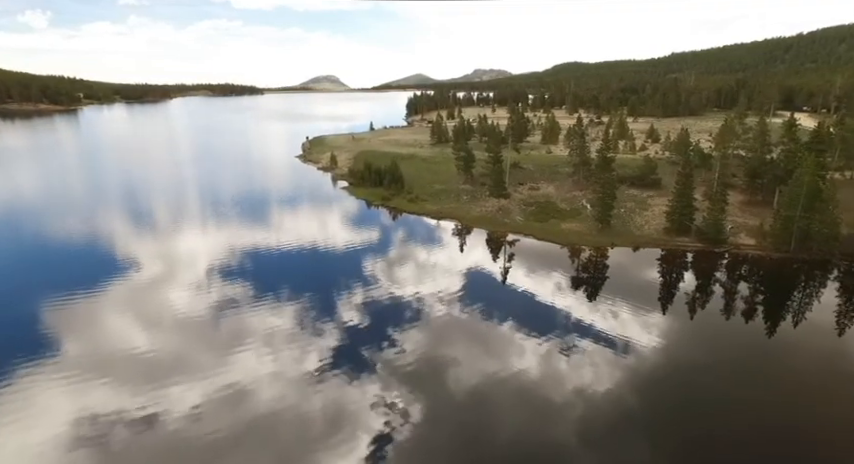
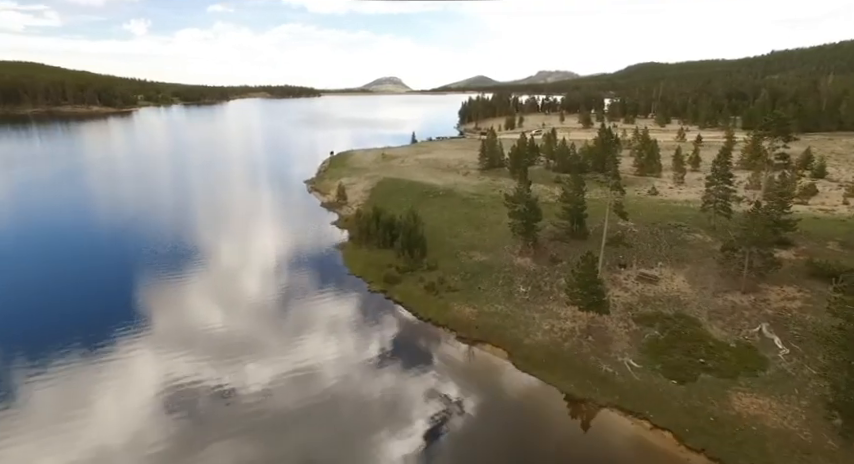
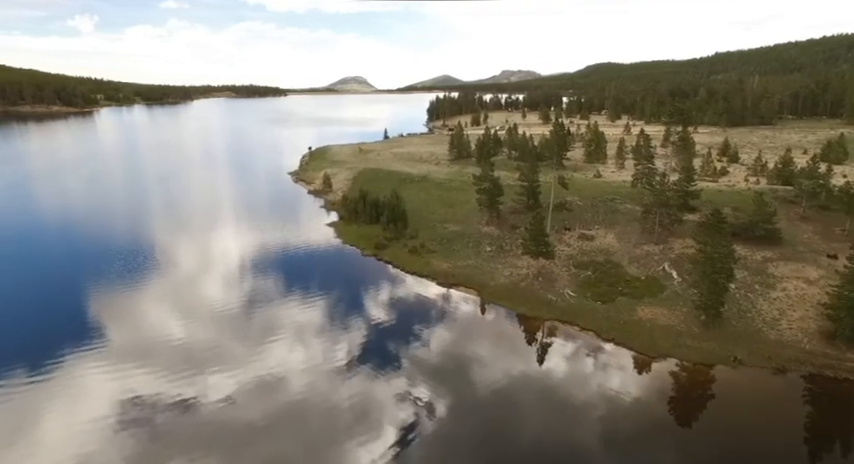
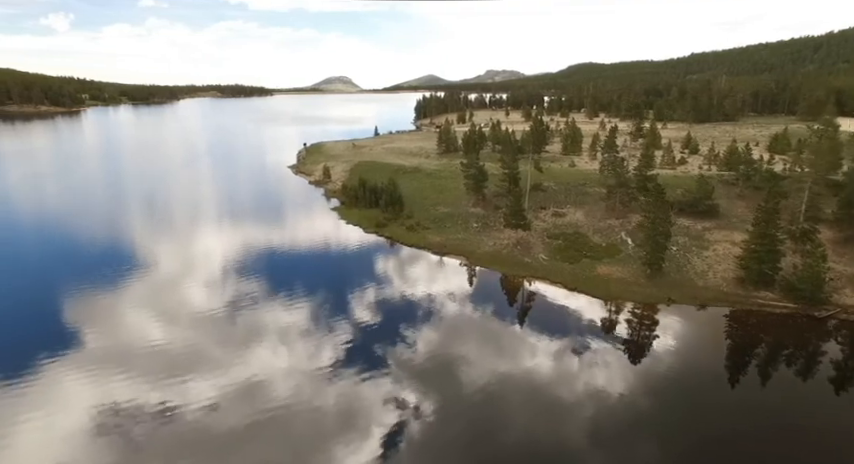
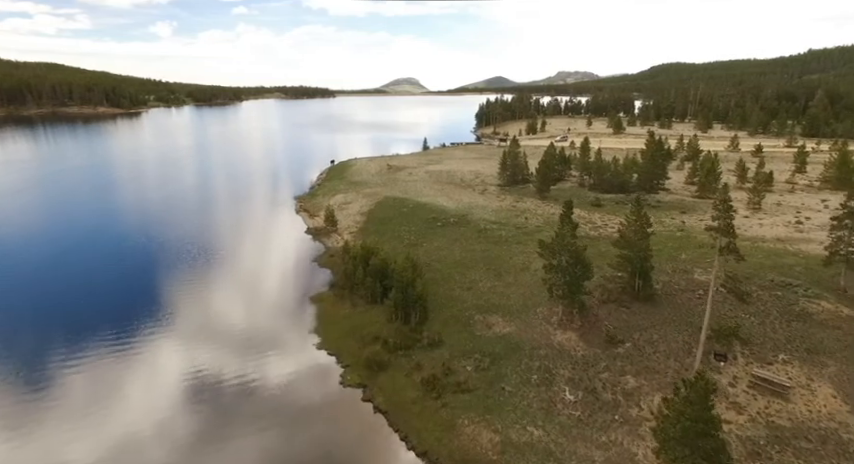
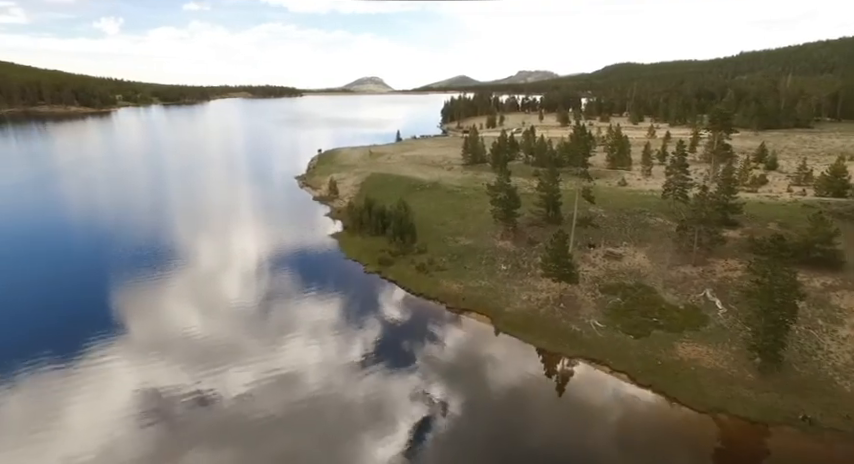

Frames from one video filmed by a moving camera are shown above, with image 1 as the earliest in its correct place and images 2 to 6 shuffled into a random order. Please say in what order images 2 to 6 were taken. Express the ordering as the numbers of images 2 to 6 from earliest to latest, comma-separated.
4, 3, 6, 2, 5
